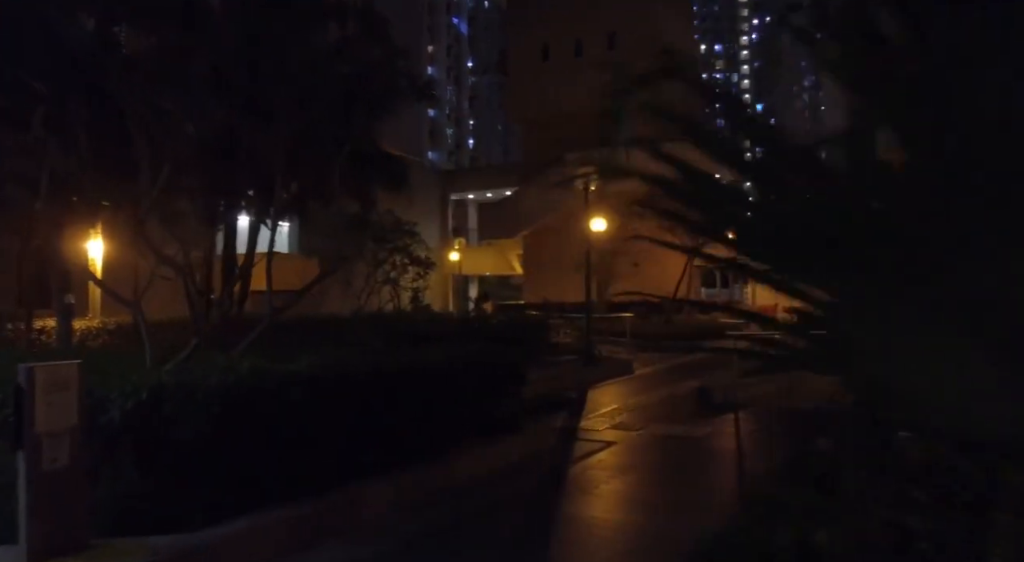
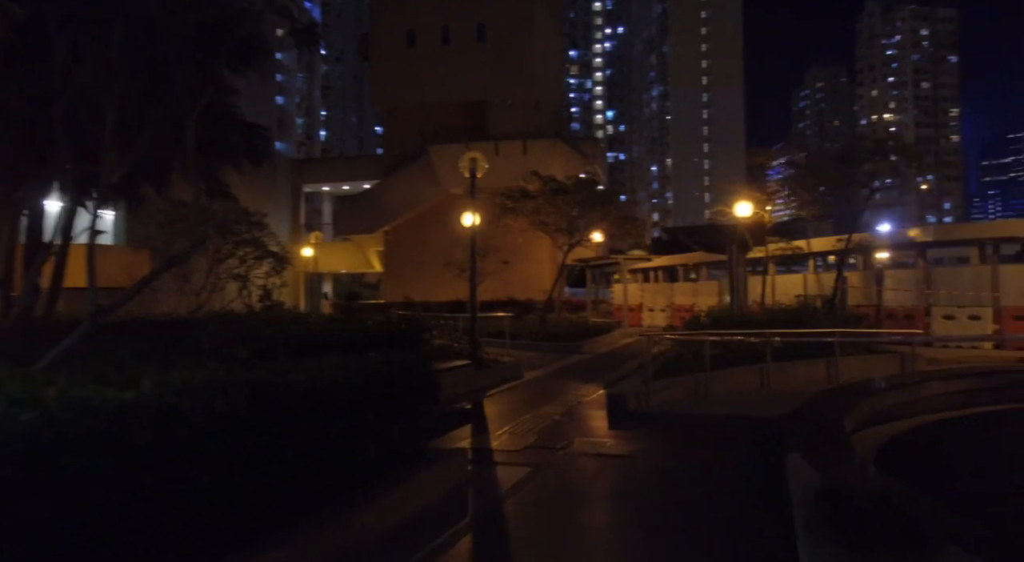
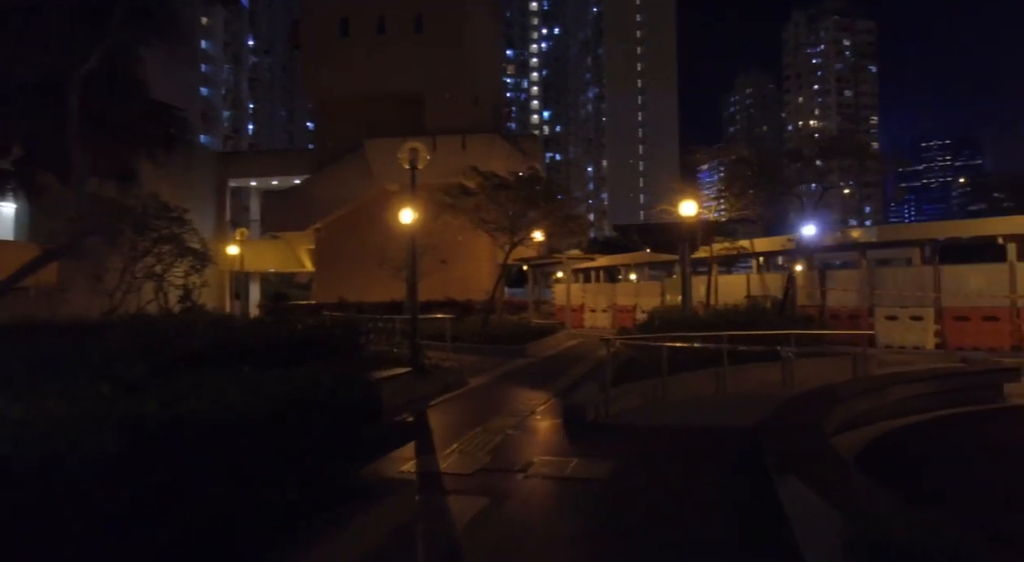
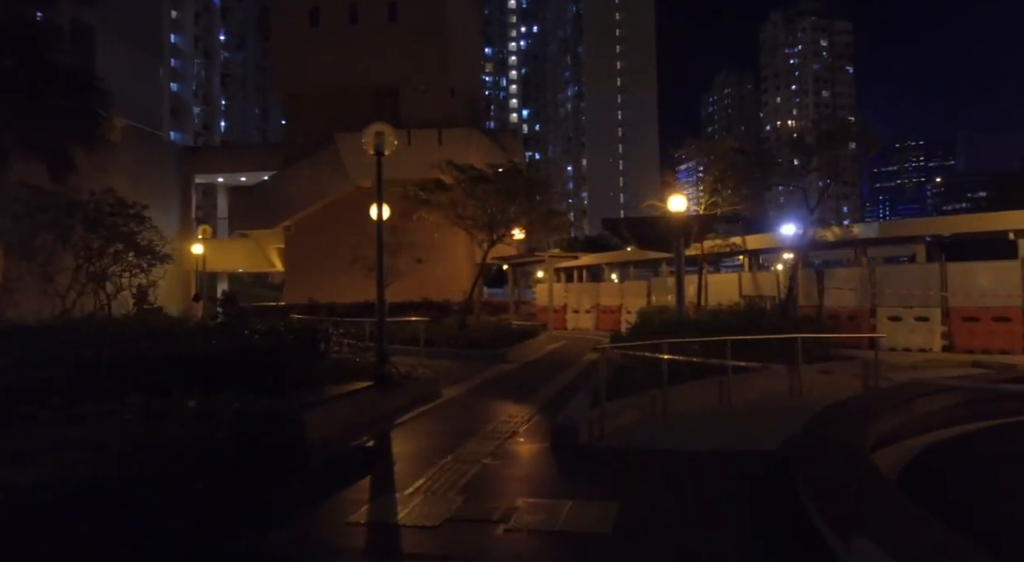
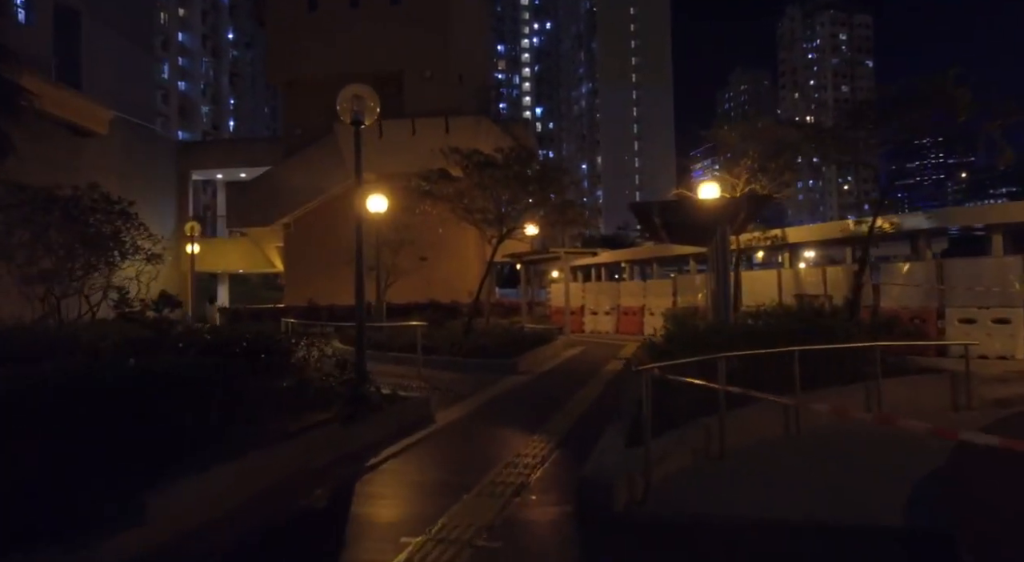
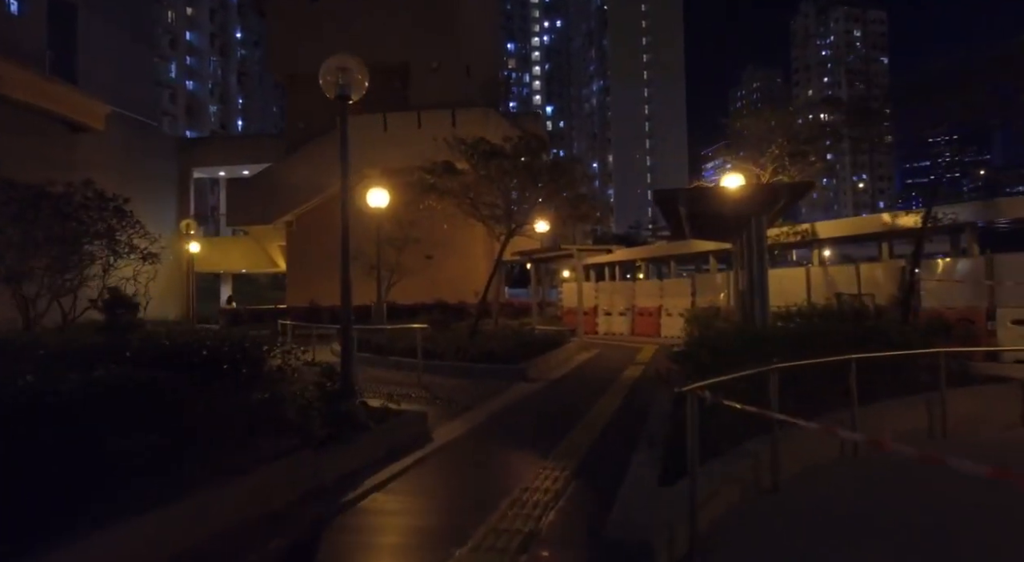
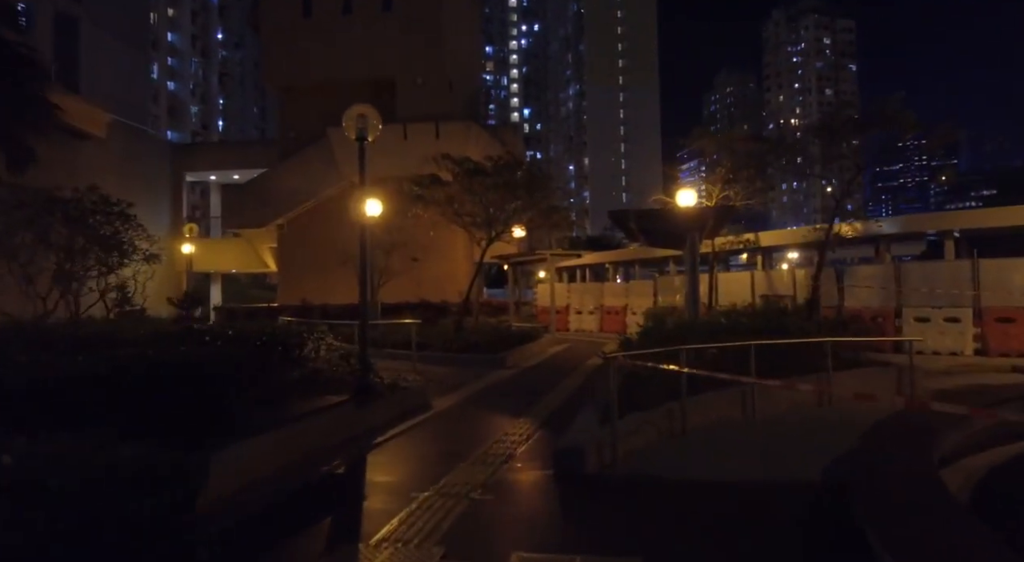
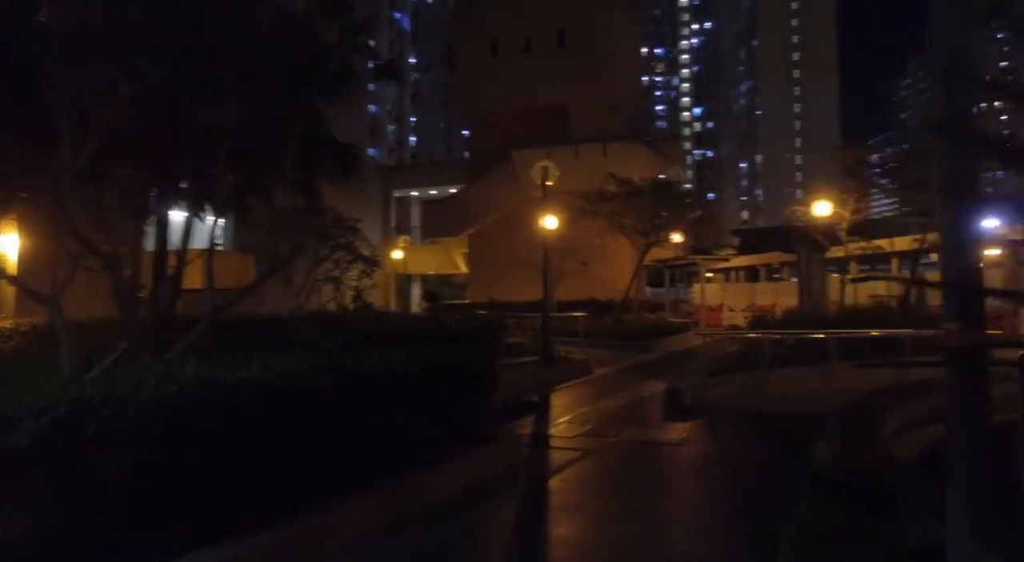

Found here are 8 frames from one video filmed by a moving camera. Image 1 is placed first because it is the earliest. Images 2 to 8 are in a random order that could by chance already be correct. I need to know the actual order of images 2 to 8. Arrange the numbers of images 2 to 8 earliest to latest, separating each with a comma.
8, 2, 3, 4, 7, 5, 6
